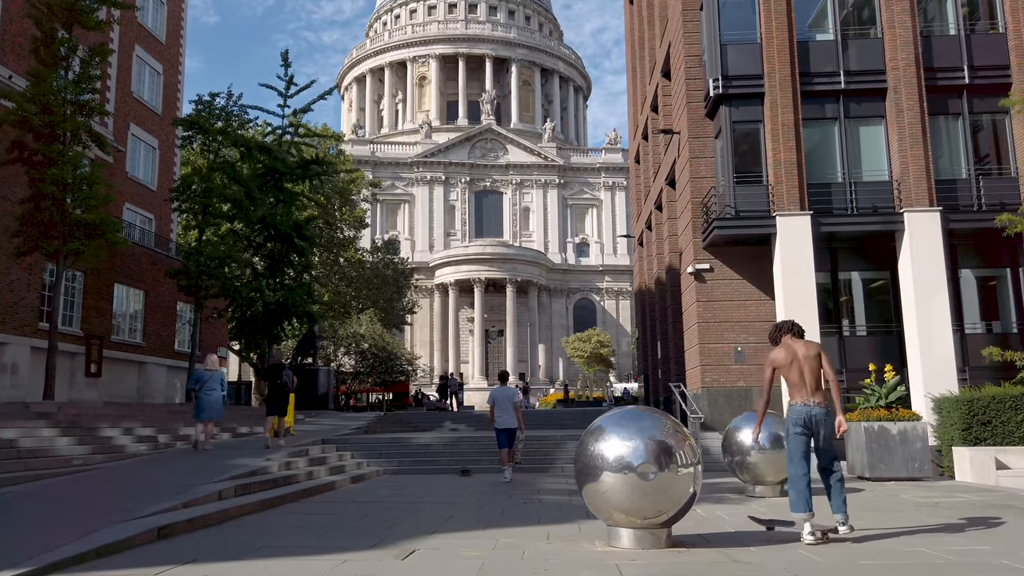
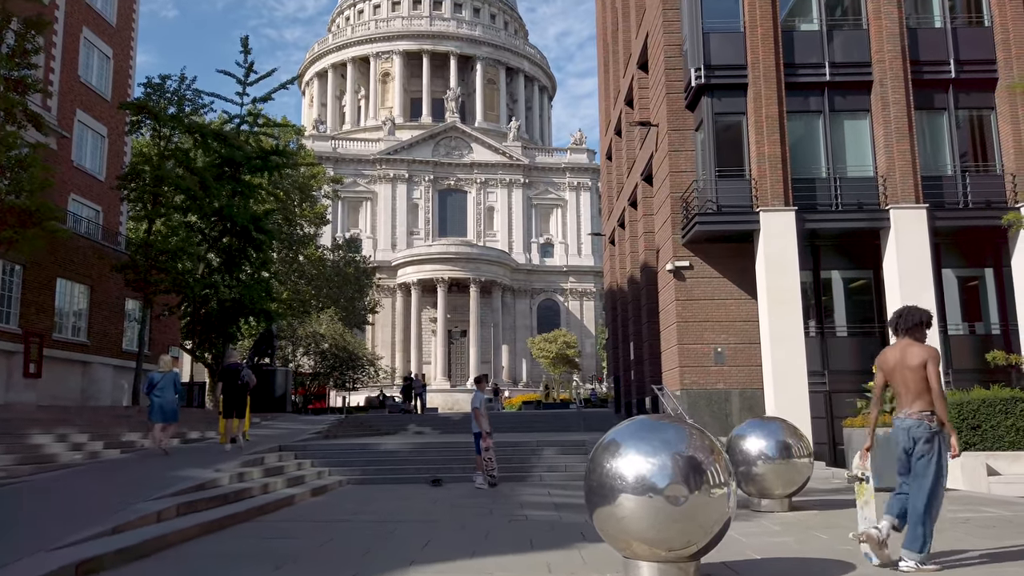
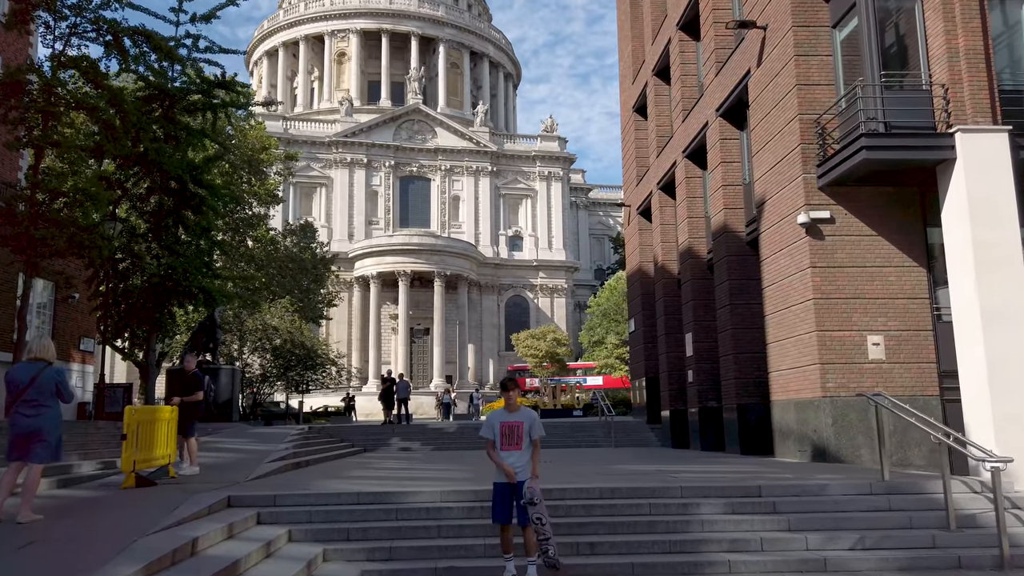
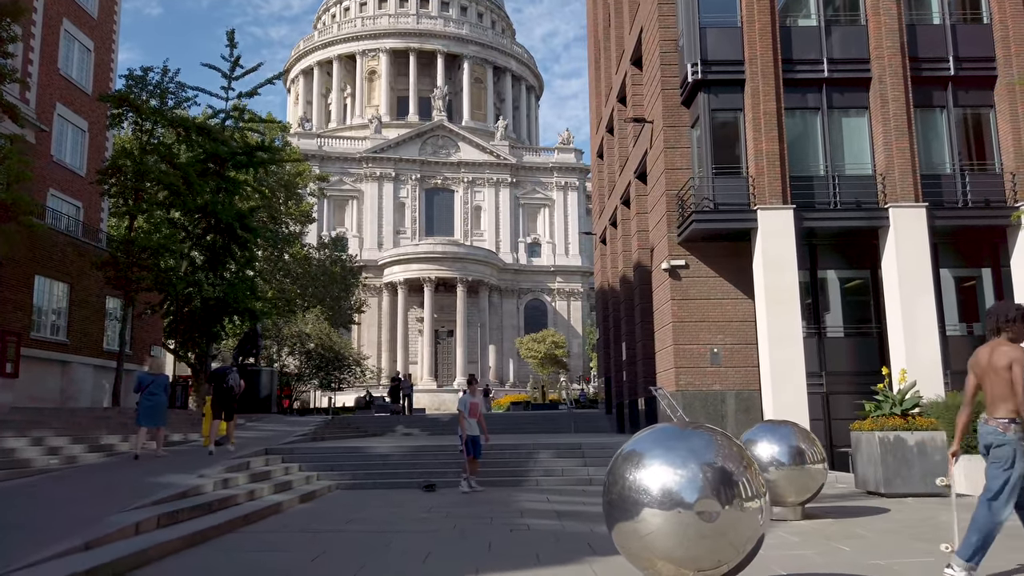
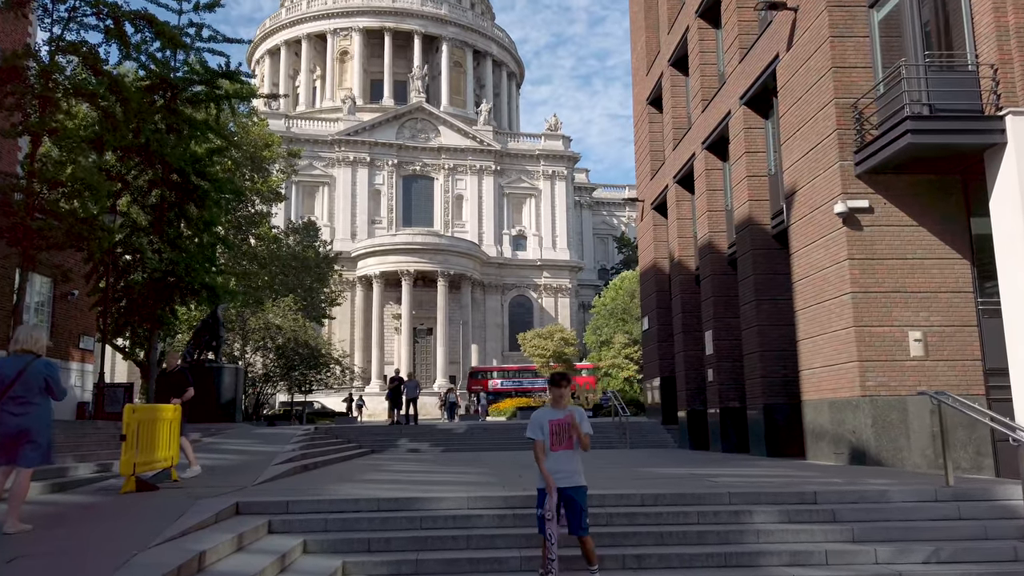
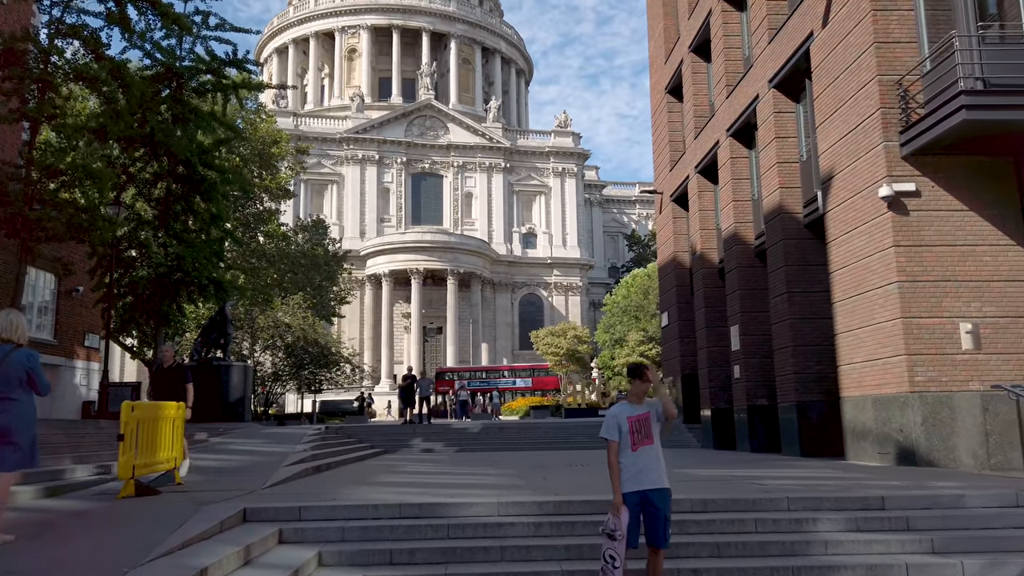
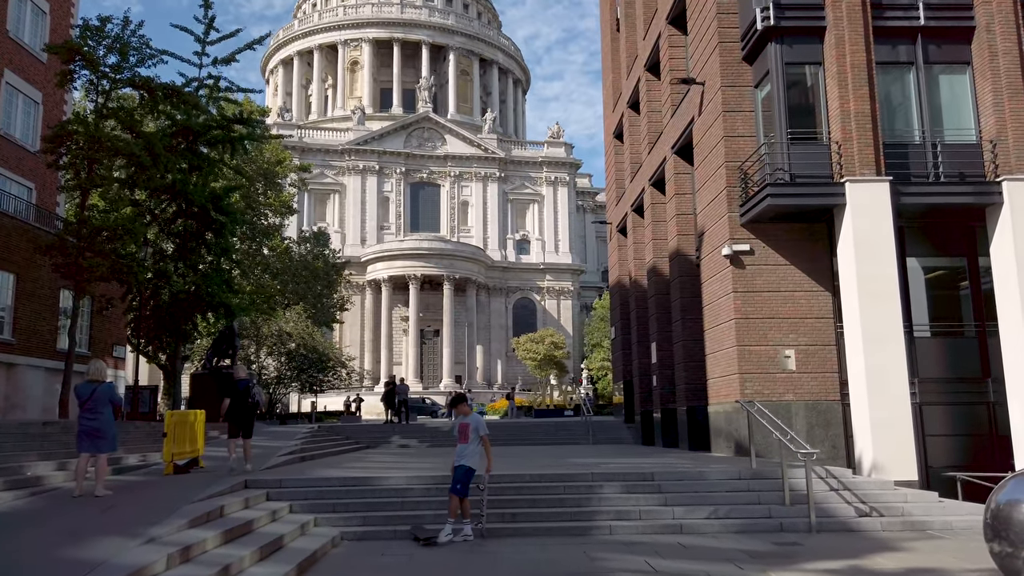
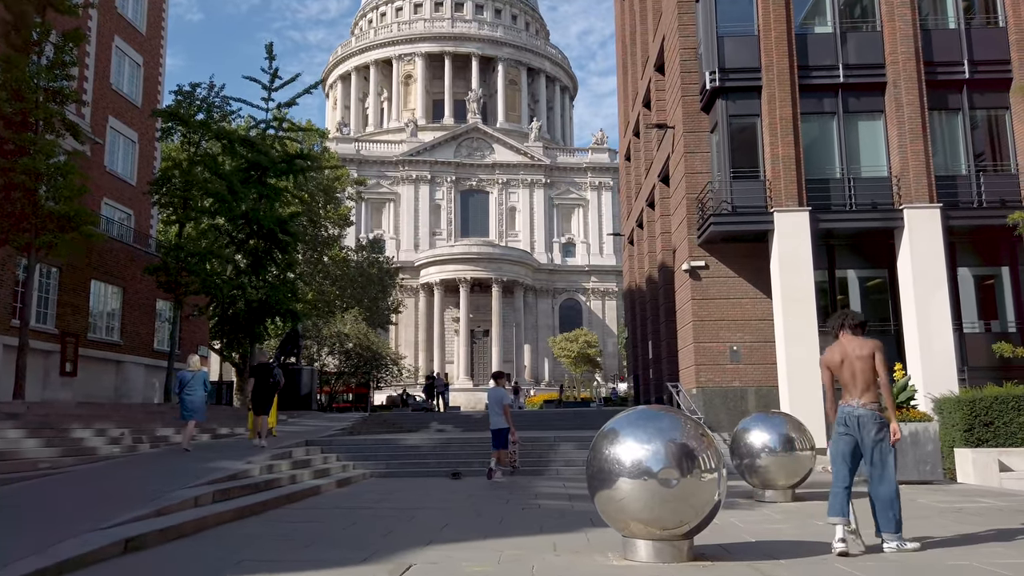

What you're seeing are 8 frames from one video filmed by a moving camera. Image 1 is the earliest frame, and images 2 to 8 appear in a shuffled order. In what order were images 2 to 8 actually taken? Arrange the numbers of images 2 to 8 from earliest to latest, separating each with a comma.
8, 2, 4, 7, 3, 5, 6
